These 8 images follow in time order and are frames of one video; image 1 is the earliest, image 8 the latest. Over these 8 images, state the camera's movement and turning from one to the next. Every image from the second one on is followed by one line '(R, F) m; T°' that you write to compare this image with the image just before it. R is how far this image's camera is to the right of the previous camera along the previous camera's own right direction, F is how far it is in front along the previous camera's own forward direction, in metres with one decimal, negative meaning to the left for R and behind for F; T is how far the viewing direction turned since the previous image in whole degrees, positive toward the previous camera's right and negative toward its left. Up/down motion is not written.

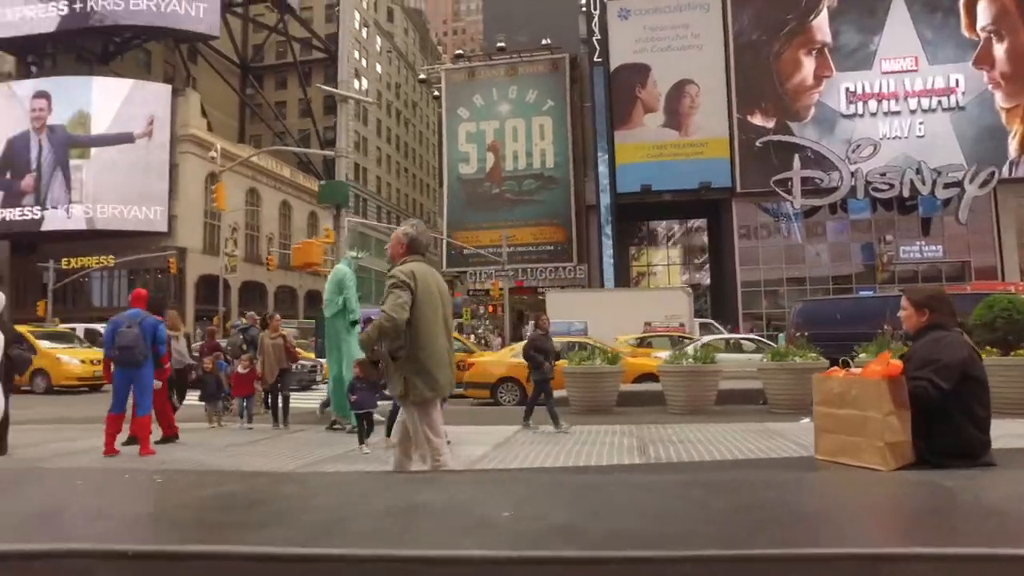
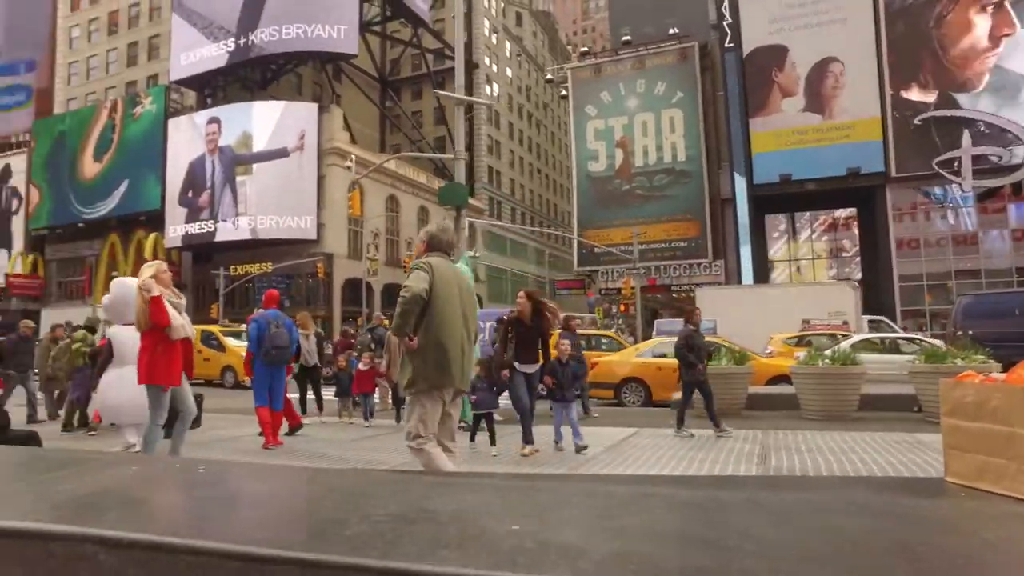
(+0.3, +0.1) m; -12°
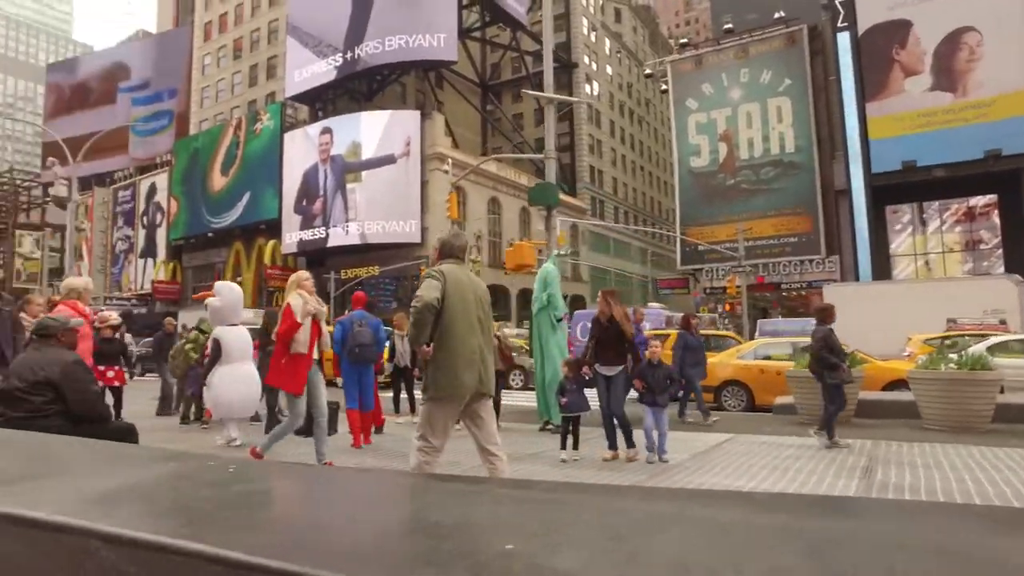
(+0.2, +0.1) m; -9°
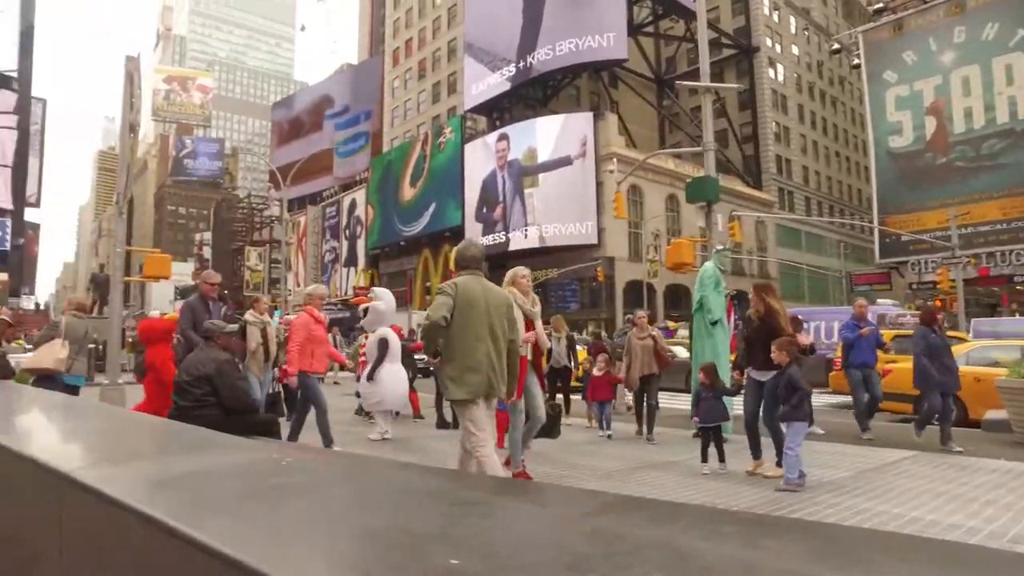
(+0.5, +0.2) m; -16°
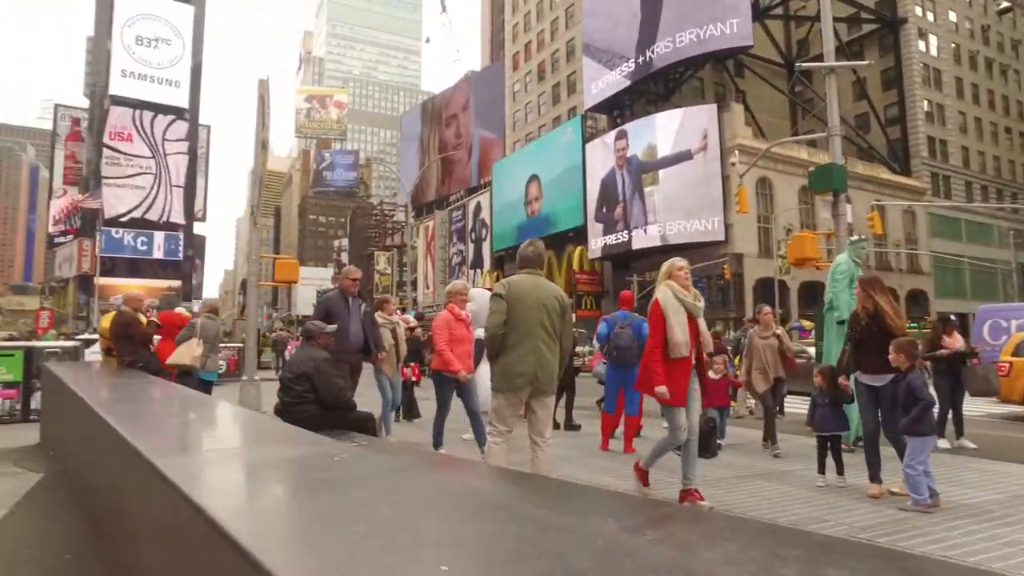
(+0.3, +0.1) m; -11°
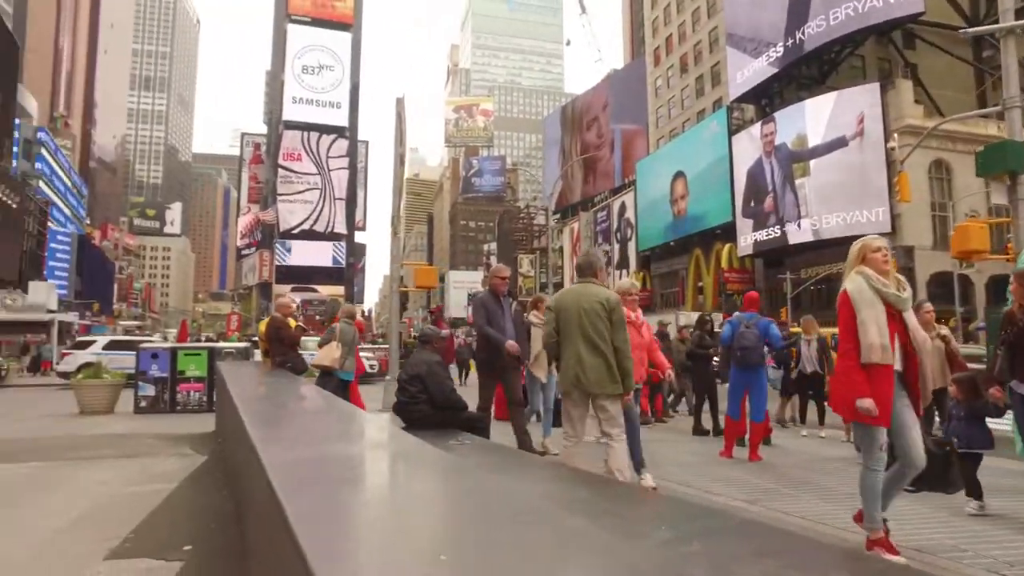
(+0.4, -0.1) m; -12°
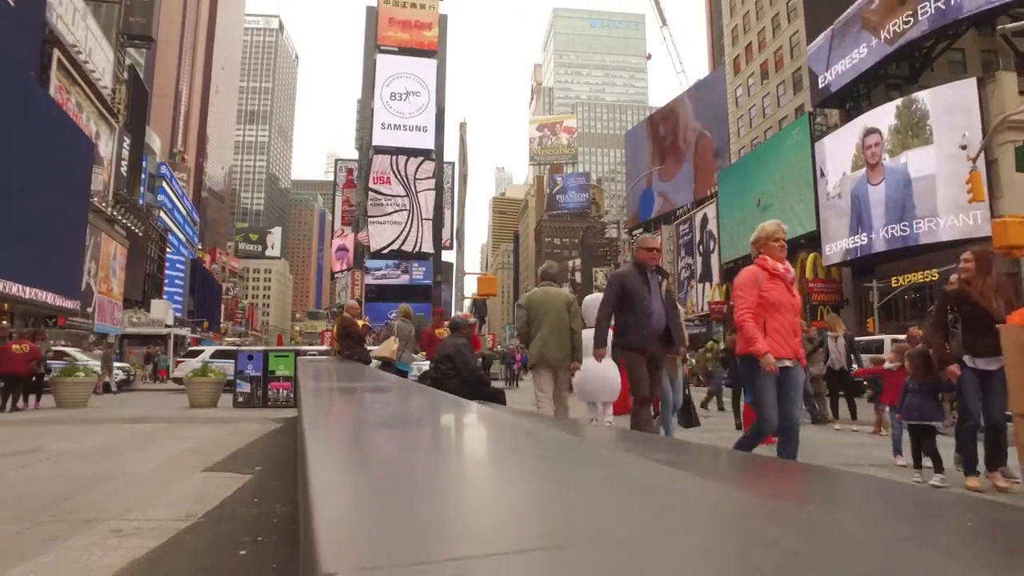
(+0.7, -1.0) m; -7°
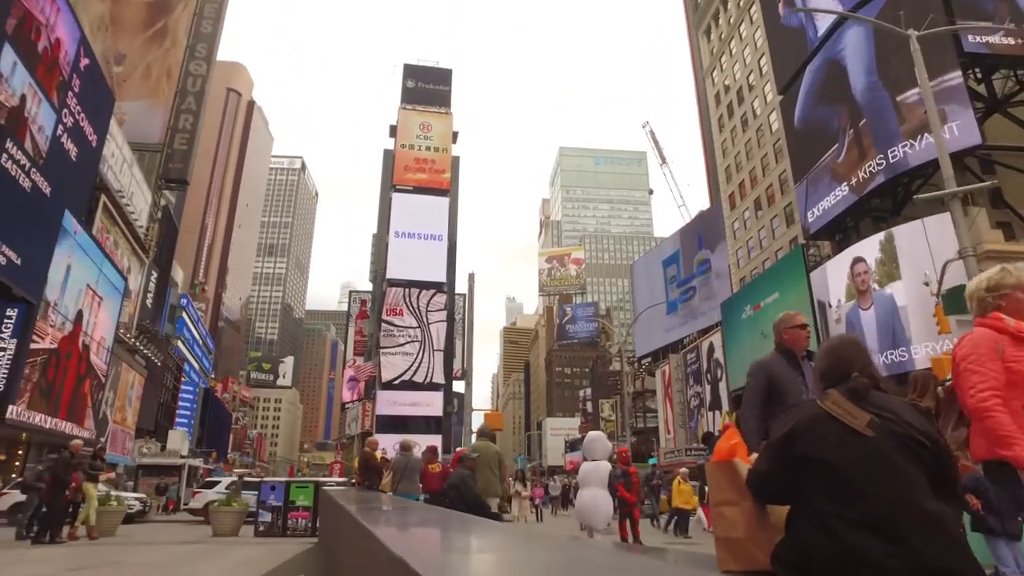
(+0.2, -1.6) m; -1°
